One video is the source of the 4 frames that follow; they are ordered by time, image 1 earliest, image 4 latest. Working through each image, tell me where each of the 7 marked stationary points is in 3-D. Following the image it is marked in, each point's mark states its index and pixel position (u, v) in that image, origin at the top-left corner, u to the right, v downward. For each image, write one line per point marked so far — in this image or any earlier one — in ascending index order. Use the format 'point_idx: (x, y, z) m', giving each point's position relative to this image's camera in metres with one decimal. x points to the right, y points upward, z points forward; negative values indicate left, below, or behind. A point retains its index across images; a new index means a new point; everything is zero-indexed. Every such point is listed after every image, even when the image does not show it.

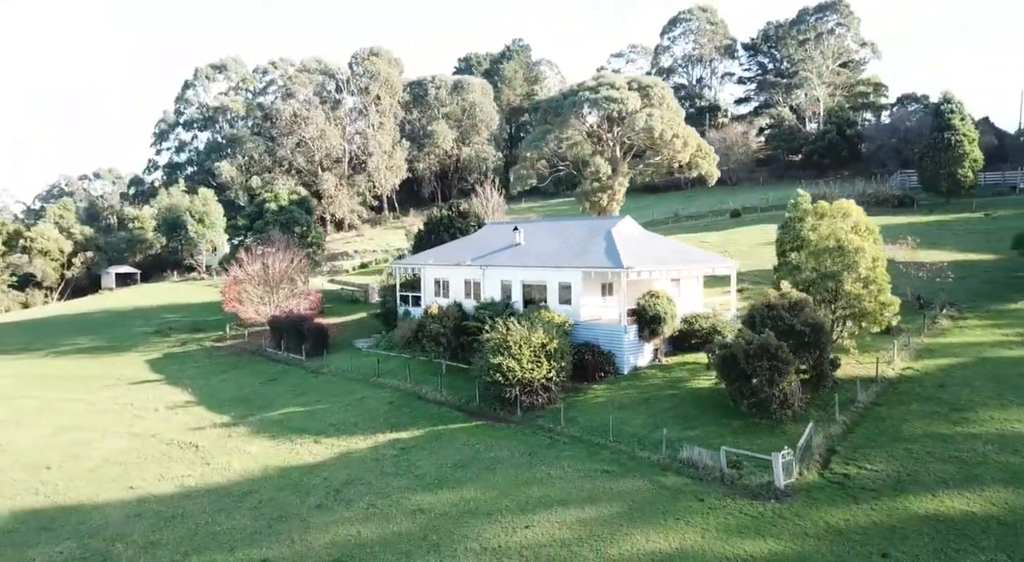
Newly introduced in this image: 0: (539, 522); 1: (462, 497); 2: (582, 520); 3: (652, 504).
0: (+0.6, -5.3, +17.4) m
1: (-1.2, -5.2, +19.0) m
2: (+1.6, -5.2, +17.3) m
3: (+3.1, -5.0, +17.7) m
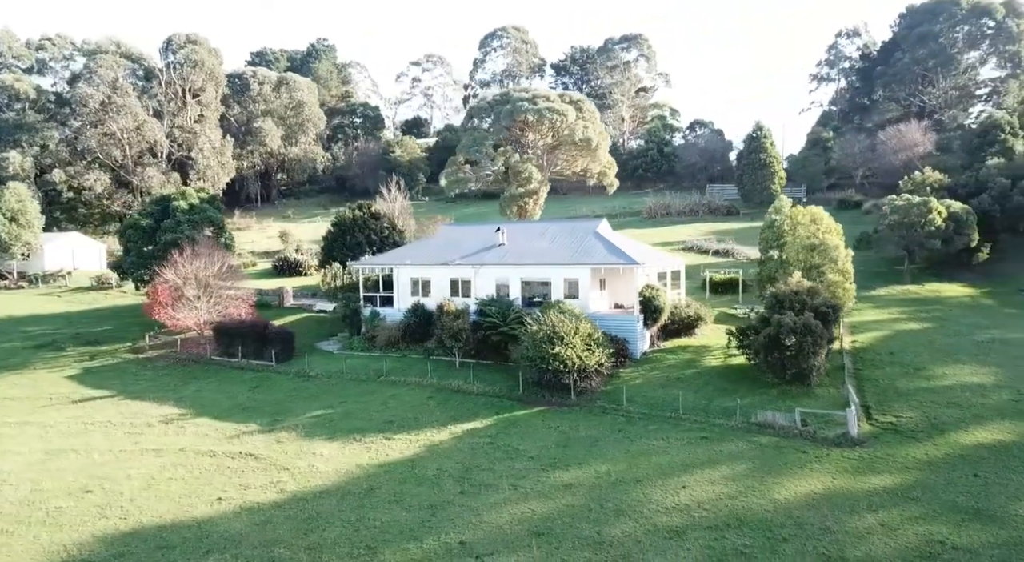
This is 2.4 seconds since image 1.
0: (+4.4, -5.0, +19.6) m
1: (+2.2, -4.9, +20.6) m
2: (+5.4, -4.9, +19.9) m
3: (+6.7, -4.7, +20.8) m
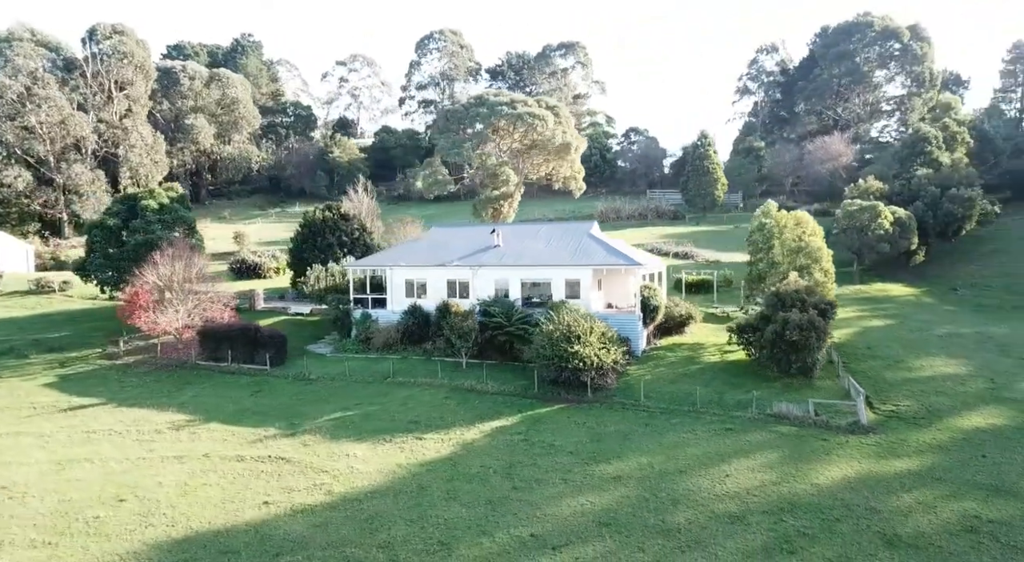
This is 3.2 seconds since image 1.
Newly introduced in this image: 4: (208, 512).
0: (+5.7, -4.9, +20.6) m
1: (+3.4, -4.9, +21.3) m
2: (+6.6, -4.8, +21.0) m
3: (+7.8, -4.6, +22.1) m
4: (-7.4, -5.6, +19.1) m
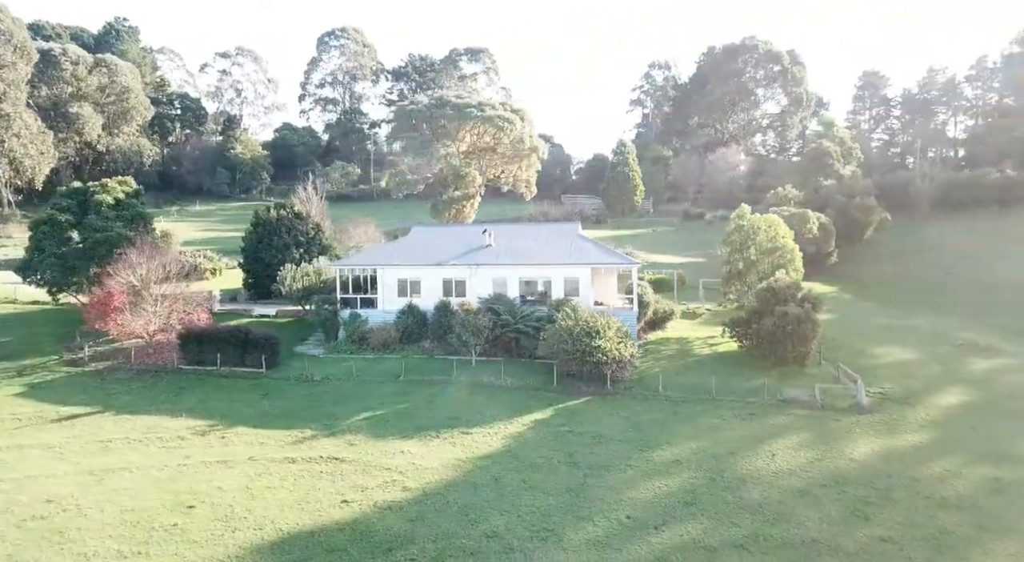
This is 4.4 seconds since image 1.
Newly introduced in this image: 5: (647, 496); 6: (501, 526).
0: (+7.4, -4.8, +22.3) m
1: (+5.0, -4.7, +22.5) m
2: (+8.2, -4.7, +22.8) m
3: (+9.2, -4.4, +24.1) m
4: (-5.2, -5.4, +18.4) m
5: (+3.3, -5.3, +19.6) m
6: (-0.2, -5.6, +17.9) m
